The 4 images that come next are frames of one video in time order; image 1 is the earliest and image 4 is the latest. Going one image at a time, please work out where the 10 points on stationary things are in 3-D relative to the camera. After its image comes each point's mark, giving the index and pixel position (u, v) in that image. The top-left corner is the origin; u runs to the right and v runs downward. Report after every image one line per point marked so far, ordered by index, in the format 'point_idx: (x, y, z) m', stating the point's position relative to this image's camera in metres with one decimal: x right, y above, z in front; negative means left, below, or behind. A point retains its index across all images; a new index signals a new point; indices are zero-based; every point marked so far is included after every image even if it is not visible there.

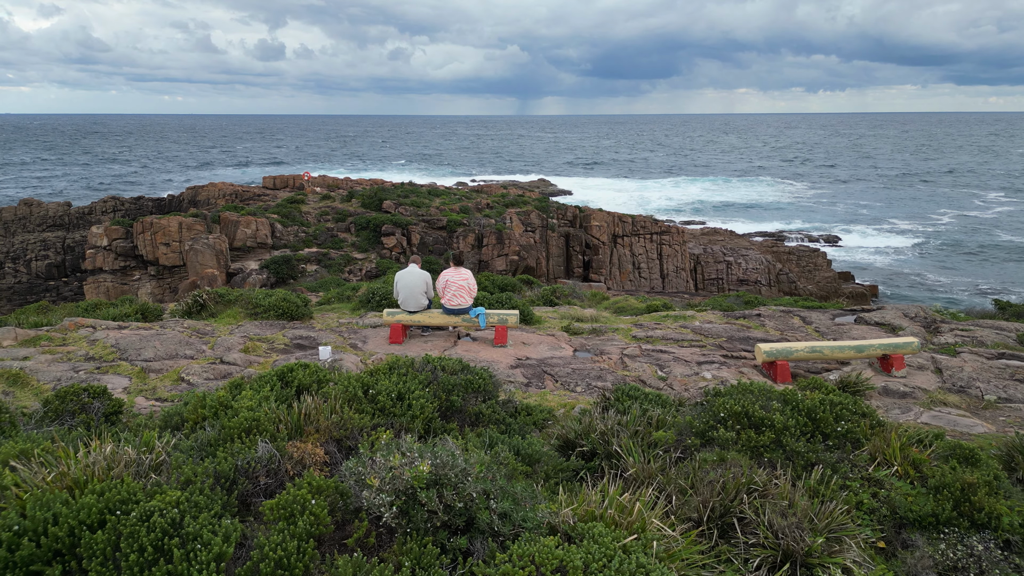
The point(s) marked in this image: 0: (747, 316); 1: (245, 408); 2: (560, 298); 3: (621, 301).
0: (+2.8, -0.3, +10.3) m
1: (-1.5, -0.7, +5.0) m
2: (+0.8, -0.2, +14.3) m
3: (+1.8, -0.2, +14.2) m
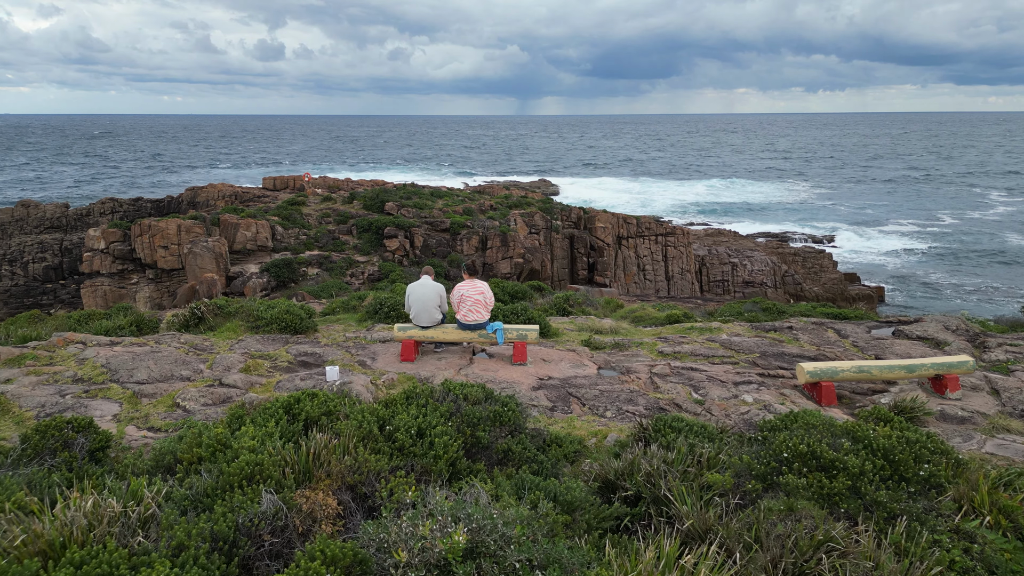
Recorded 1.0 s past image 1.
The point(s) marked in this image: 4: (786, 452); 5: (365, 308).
0: (+3.0, -0.5, +9.8) m
1: (-1.3, -0.8, +4.4) m
2: (+1.0, -0.3, +13.8) m
3: (+1.9, -0.3, +13.6) m
4: (+1.4, -0.8, +4.6) m
5: (-1.9, -0.3, +11.1) m
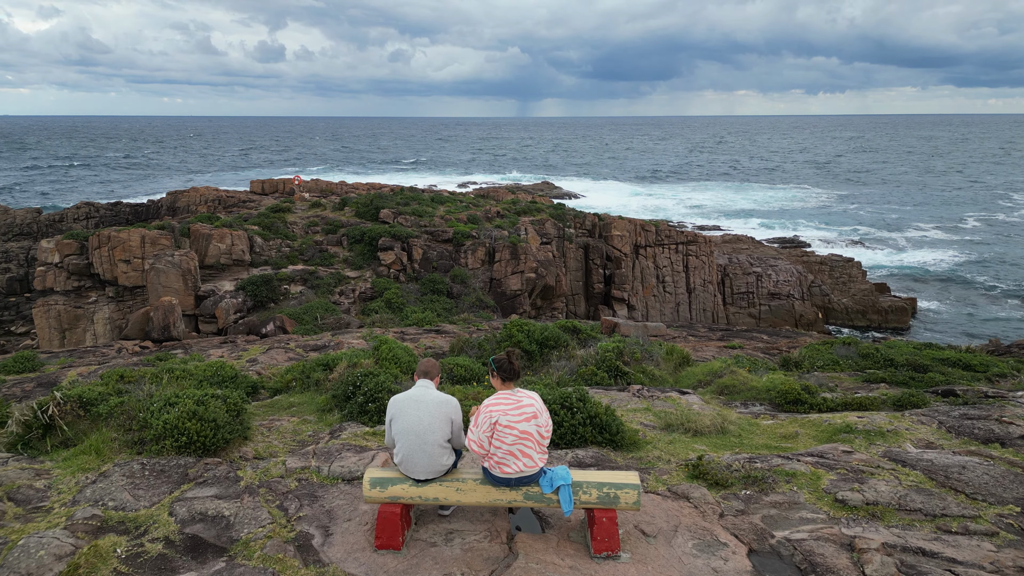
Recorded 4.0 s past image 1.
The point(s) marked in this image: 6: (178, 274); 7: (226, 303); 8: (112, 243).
0: (+3.3, -1.0, +6.0) m
1: (-1.0, -1.4, +0.6) m
2: (+1.3, -0.9, +10.0) m
3: (+2.3, -0.9, +9.8) m
4: (+1.8, -1.4, +0.8) m
5: (-1.5, -0.8, +7.3) m
6: (-7.4, +0.3, +19.1) m
7: (-6.1, -0.3, +18.5) m
8: (-9.2, +1.0, +20.0) m
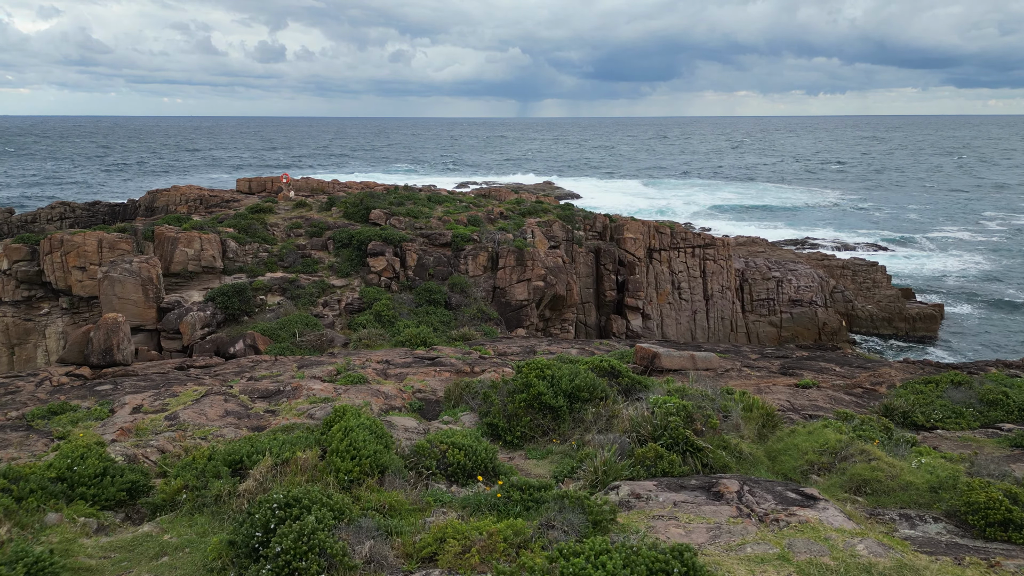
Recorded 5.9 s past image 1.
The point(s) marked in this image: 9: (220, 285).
0: (+3.5, -1.3, +2.9) m
1: (-0.8, -1.6, -2.4) m
2: (+1.5, -1.1, +6.9) m
3: (+2.5, -1.2, +6.7) m
4: (+1.9, -1.7, -2.3) m
5: (-1.3, -1.1, +4.2) m
6: (-7.2, 0.0, +16.0) m
7: (-5.9, -0.6, +15.5) m
8: (-9.1, +0.7, +16.9) m
9: (-6.0, 0.0, +17.4) m
